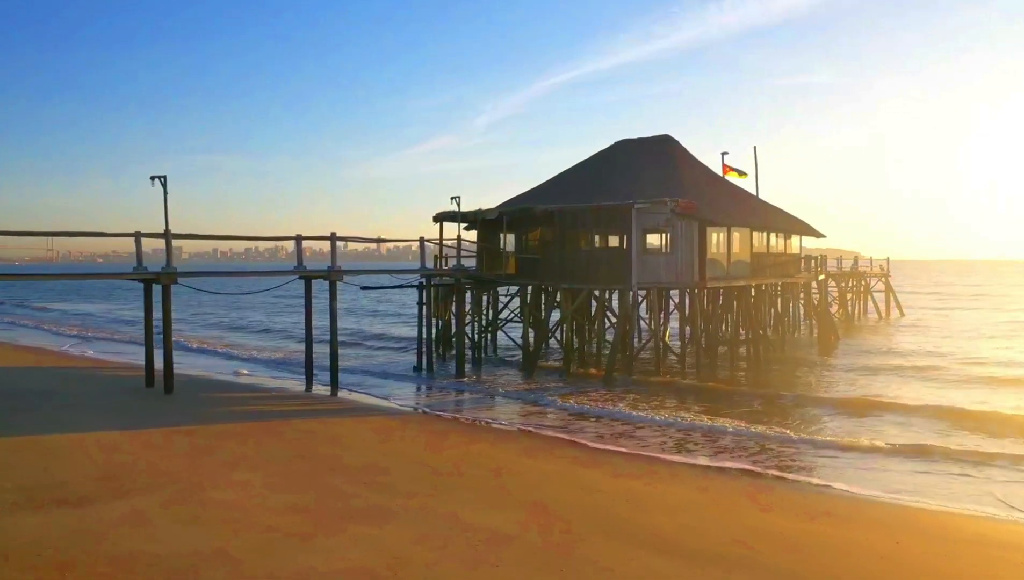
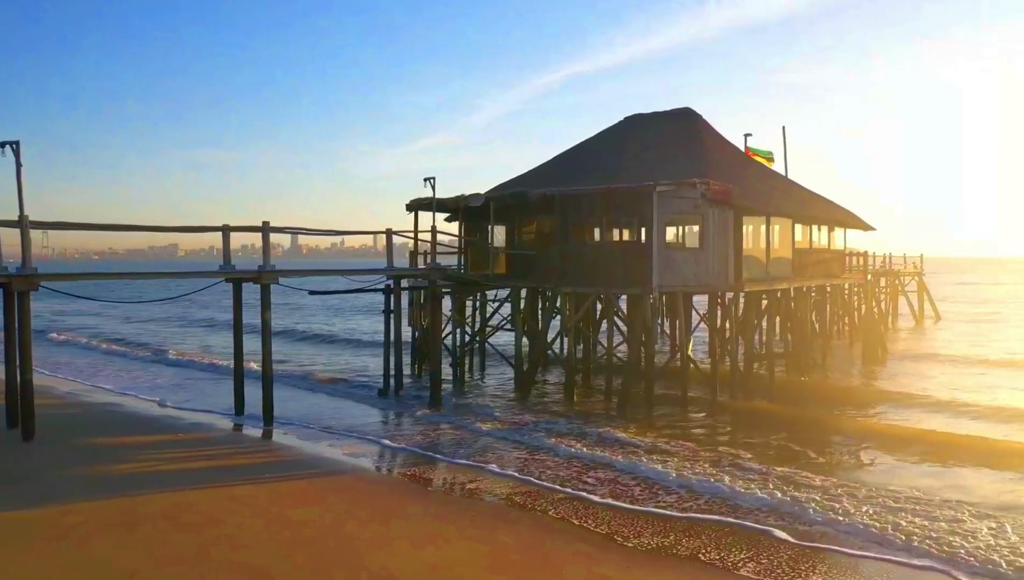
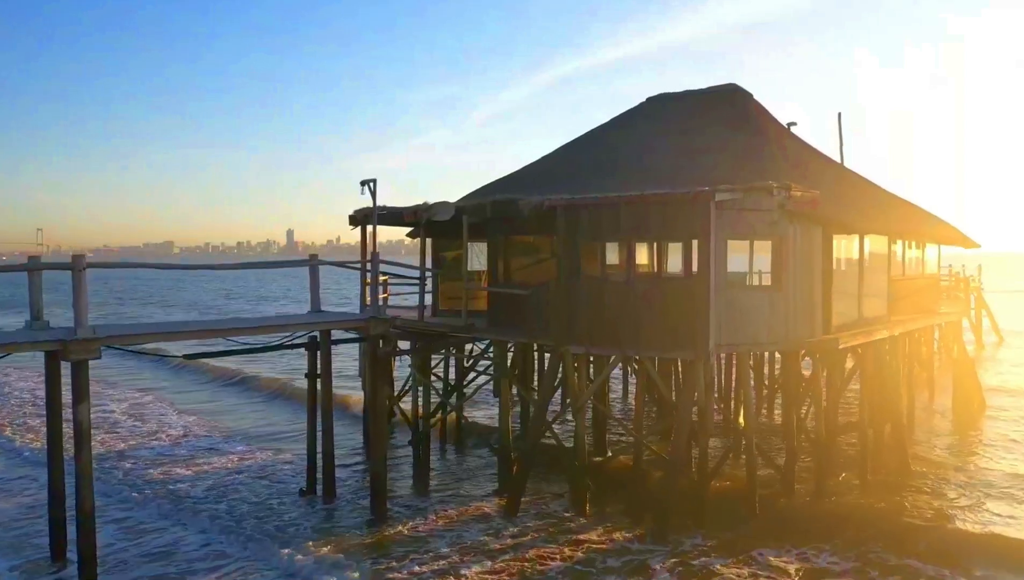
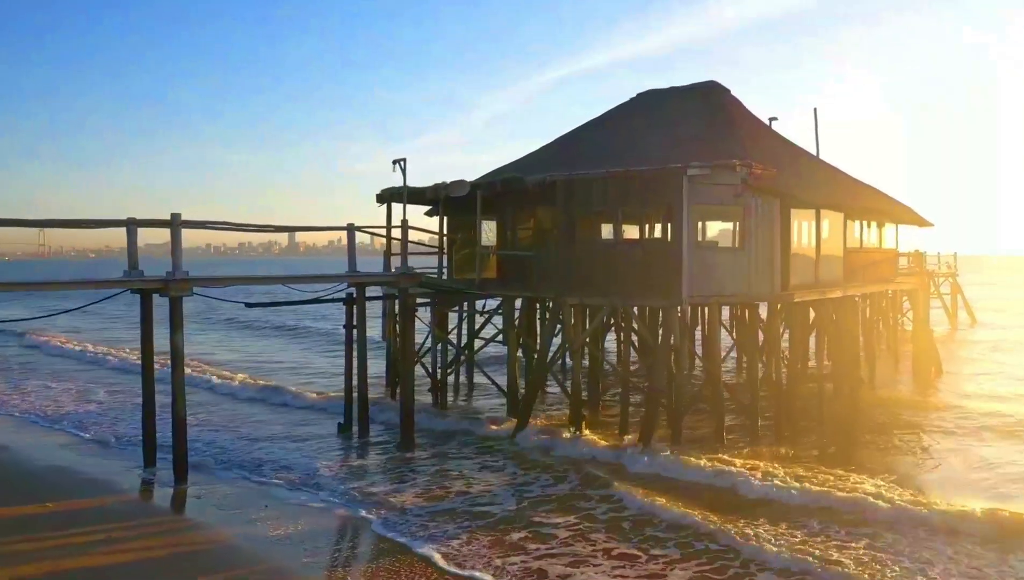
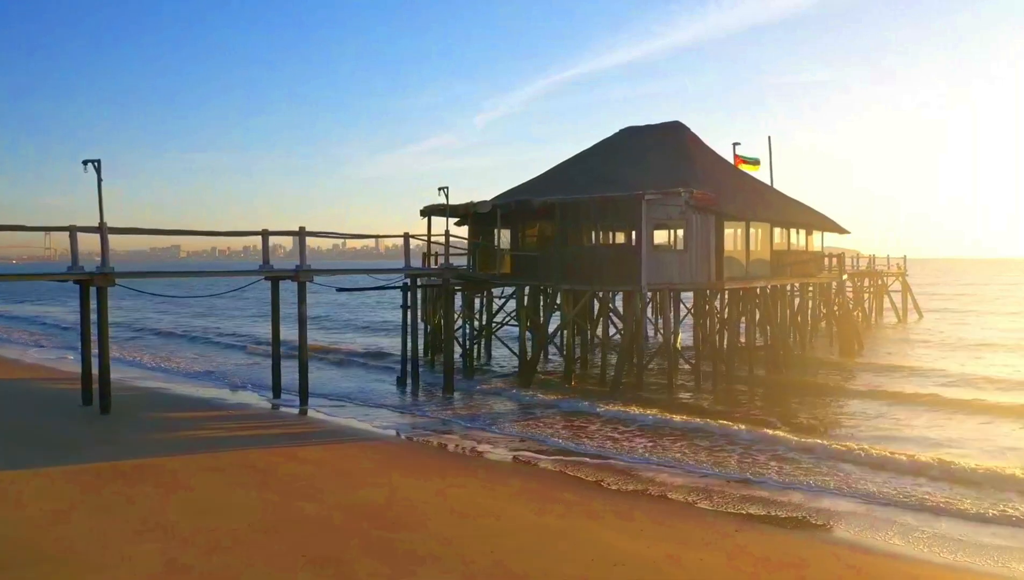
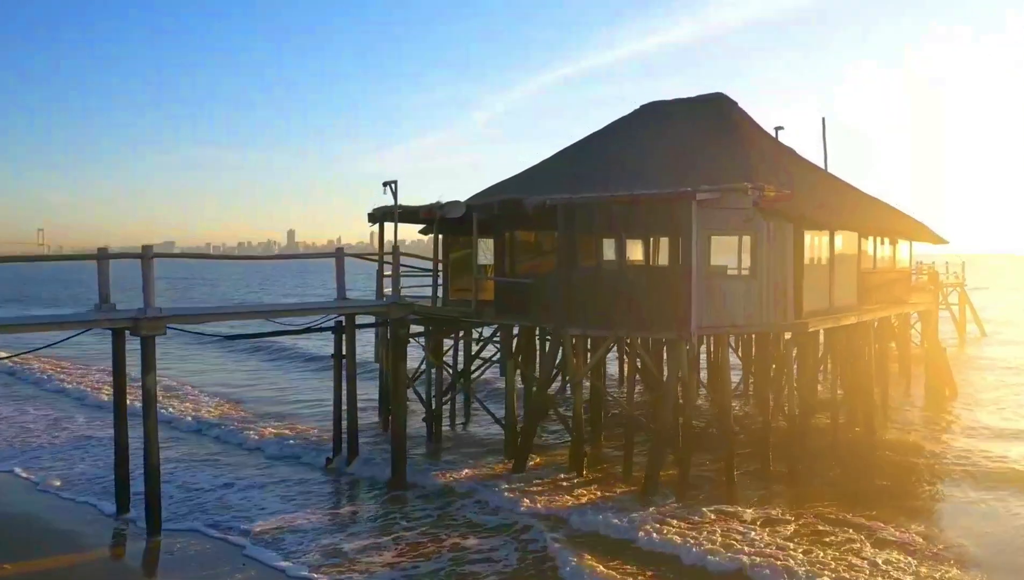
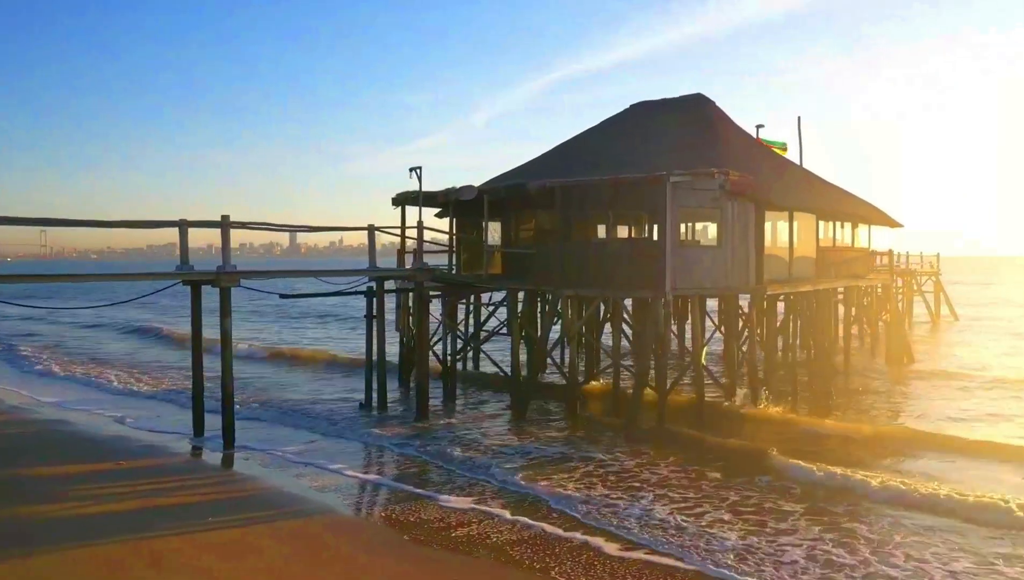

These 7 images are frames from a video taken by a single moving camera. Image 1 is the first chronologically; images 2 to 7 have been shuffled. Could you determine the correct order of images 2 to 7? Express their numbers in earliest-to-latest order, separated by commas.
5, 2, 7, 4, 6, 3
